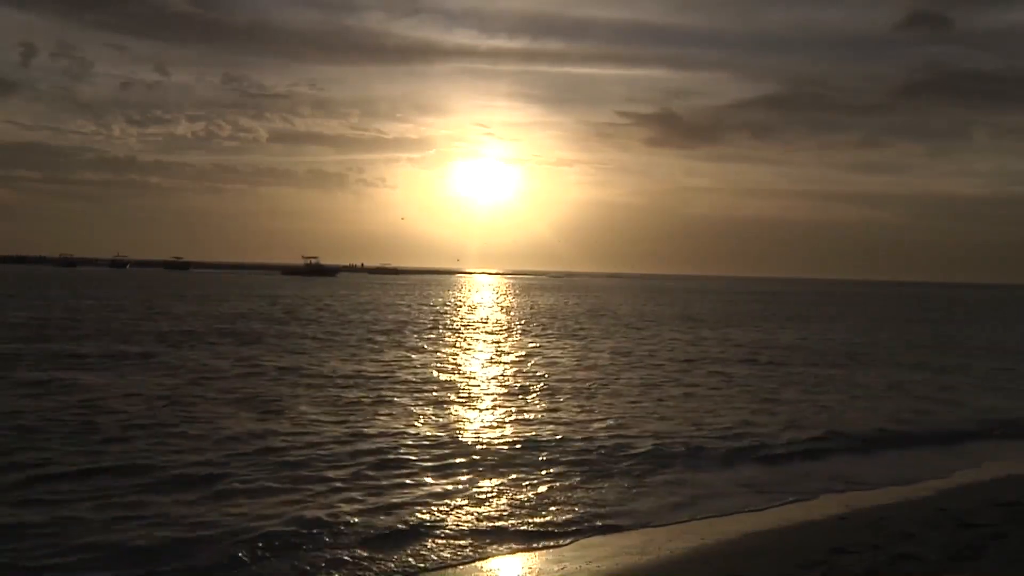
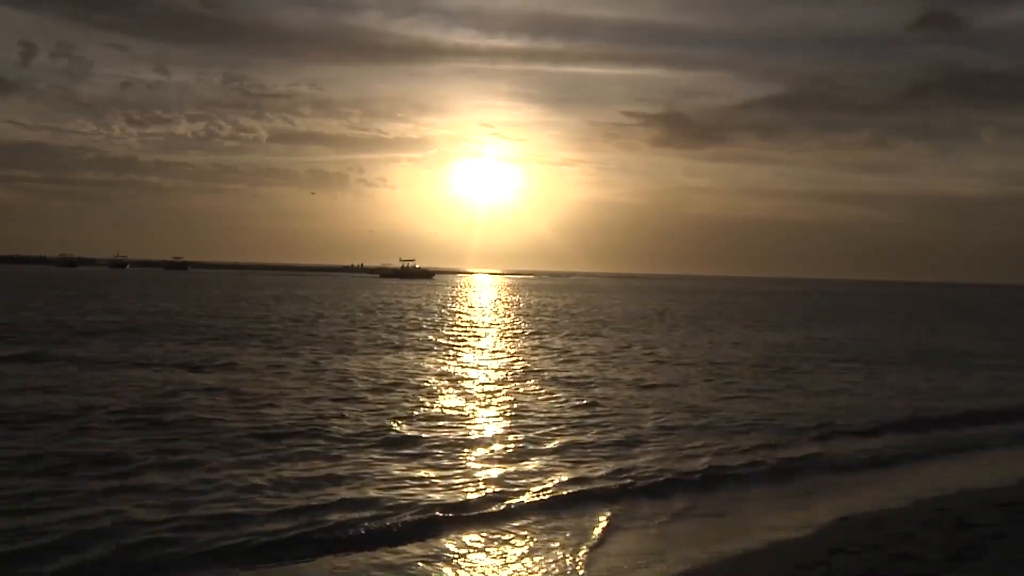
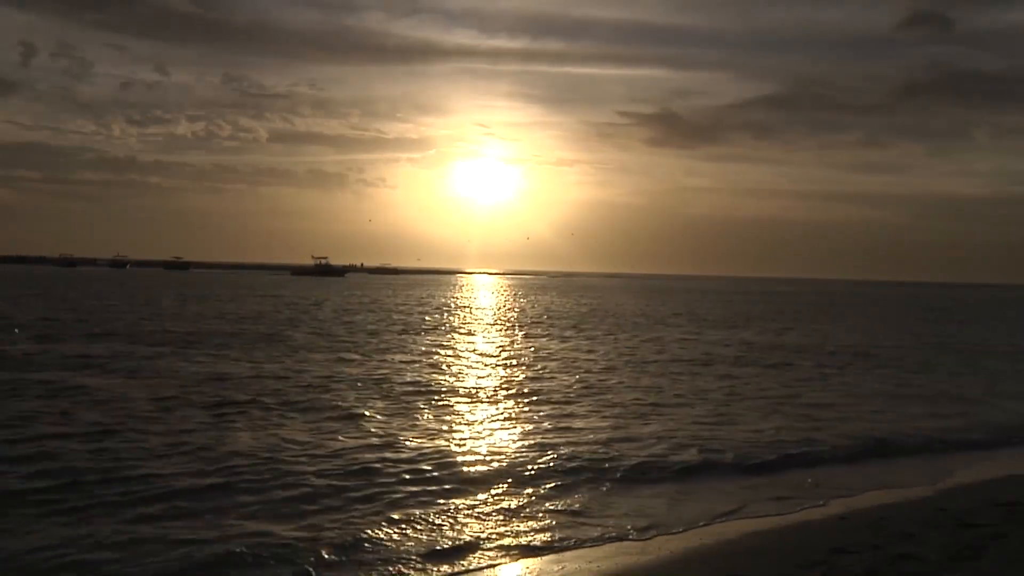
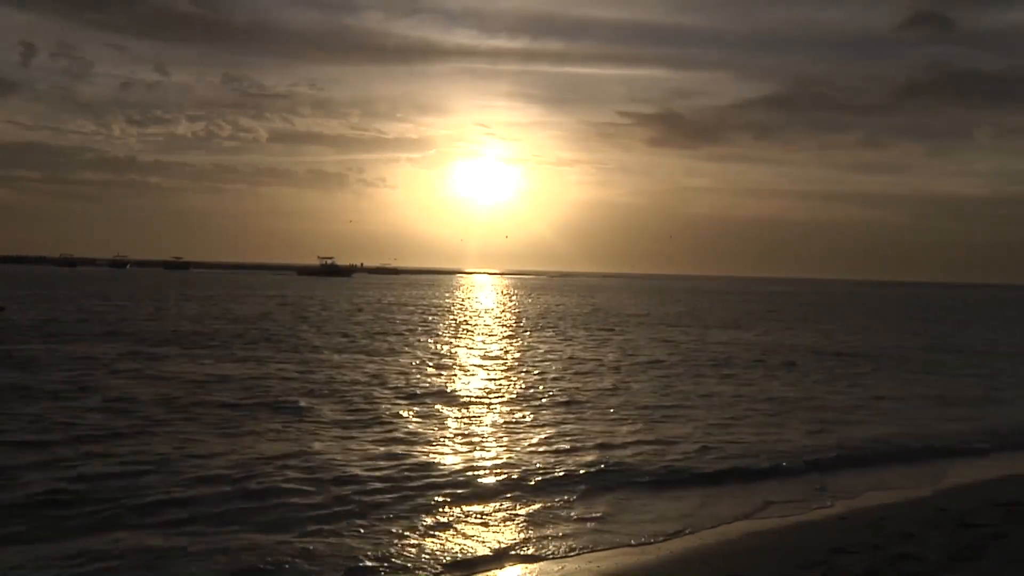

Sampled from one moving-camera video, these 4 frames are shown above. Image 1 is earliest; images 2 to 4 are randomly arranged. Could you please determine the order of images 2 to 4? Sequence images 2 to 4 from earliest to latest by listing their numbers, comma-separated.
3, 4, 2
